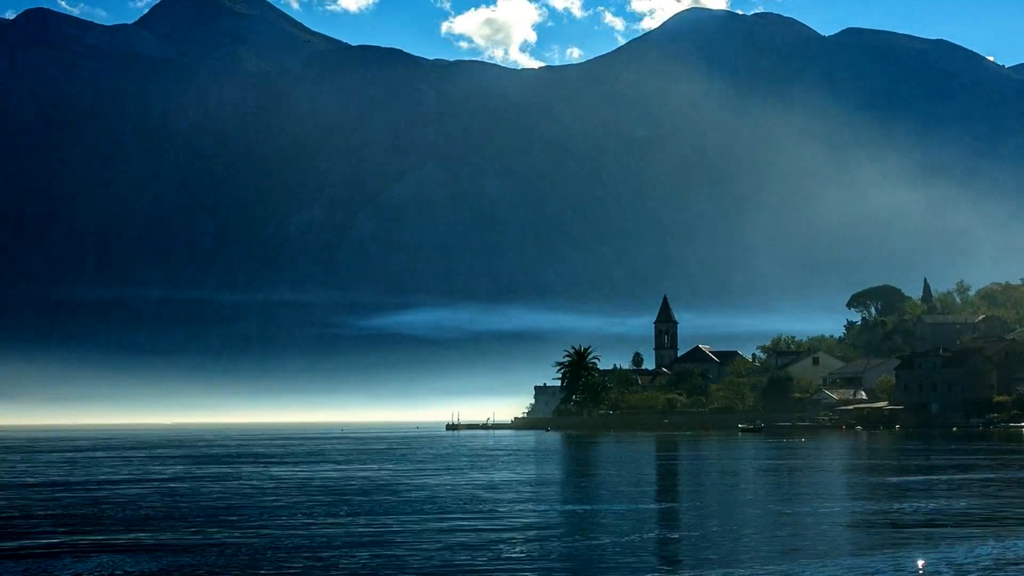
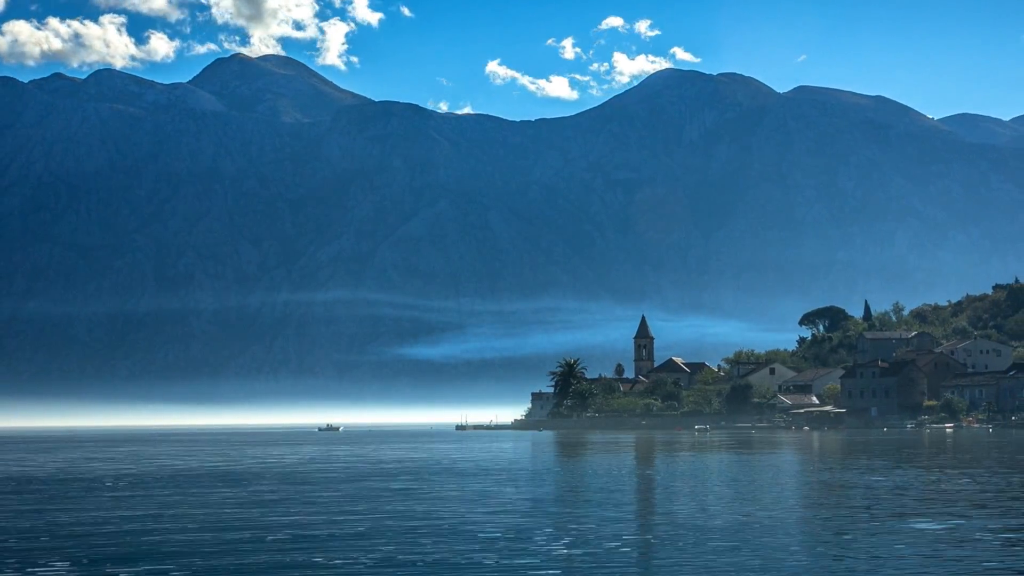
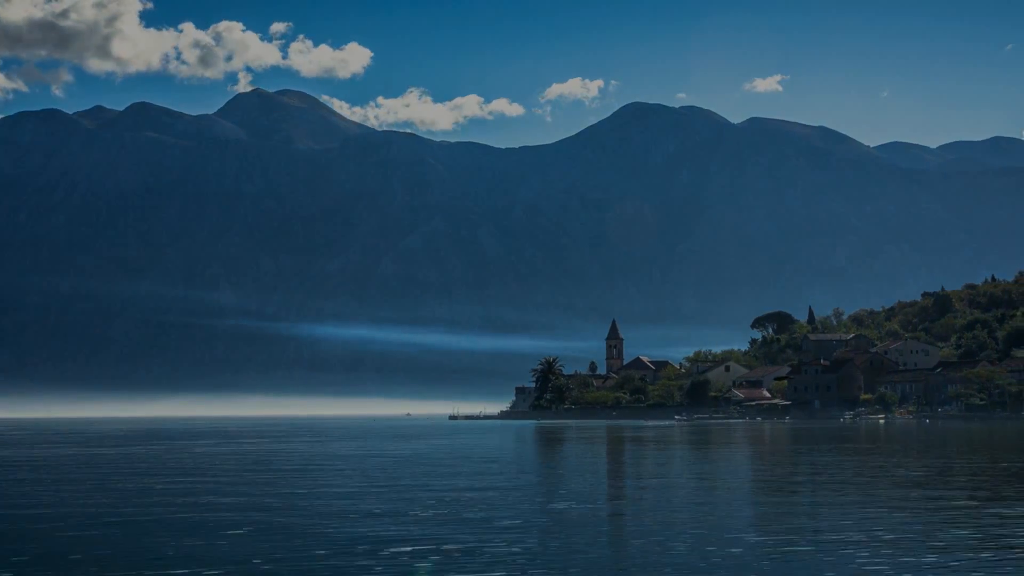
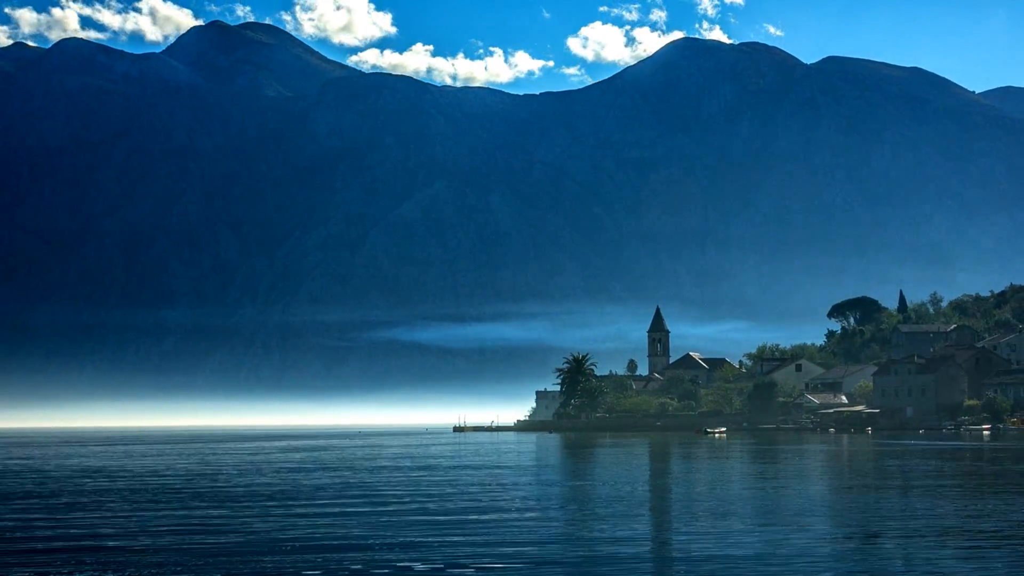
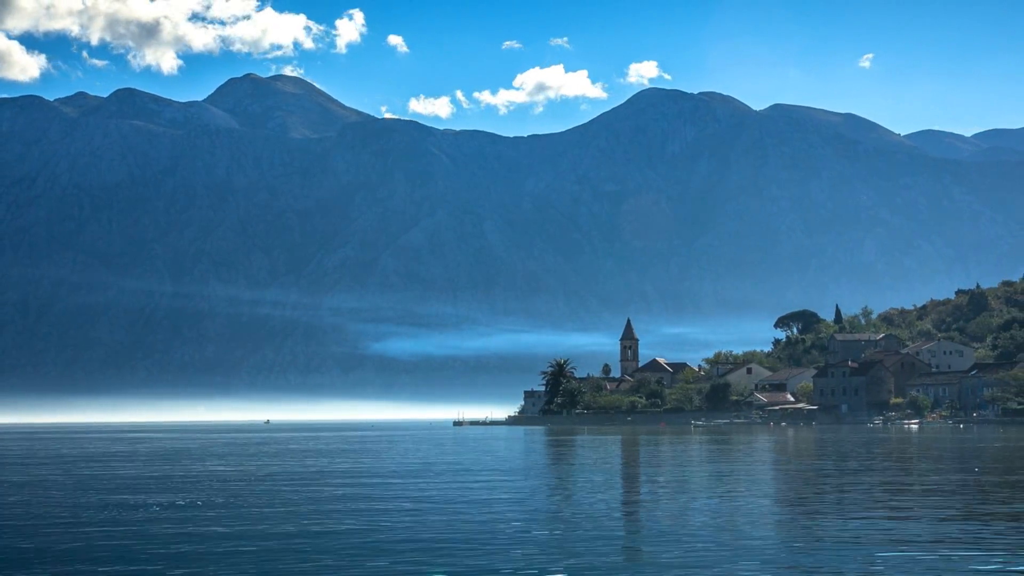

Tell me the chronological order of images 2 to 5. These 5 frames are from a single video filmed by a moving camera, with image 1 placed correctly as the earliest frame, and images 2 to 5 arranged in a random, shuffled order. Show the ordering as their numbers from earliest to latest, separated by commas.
4, 2, 5, 3
